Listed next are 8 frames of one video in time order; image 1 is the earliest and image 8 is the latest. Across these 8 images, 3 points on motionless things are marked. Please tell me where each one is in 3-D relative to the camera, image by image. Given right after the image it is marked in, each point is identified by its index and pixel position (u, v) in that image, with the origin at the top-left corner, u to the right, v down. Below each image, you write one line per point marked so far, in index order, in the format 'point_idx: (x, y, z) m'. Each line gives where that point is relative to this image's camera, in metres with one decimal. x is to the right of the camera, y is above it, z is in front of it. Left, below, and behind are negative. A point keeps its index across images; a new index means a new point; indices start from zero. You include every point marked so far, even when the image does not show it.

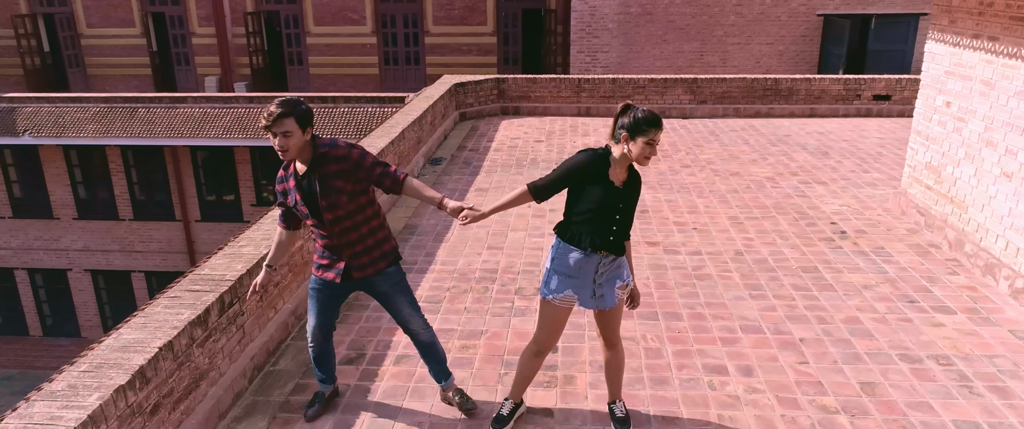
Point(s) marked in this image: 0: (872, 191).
0: (+3.3, +0.2, +6.5) m
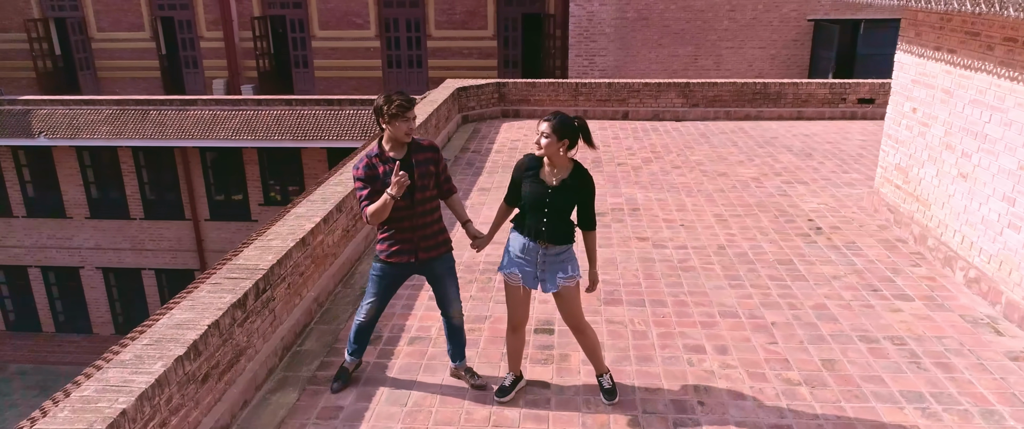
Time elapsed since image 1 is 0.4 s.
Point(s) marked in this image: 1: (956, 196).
0: (+3.3, +0.2, +6.9) m
1: (+3.1, +0.1, +5.1) m
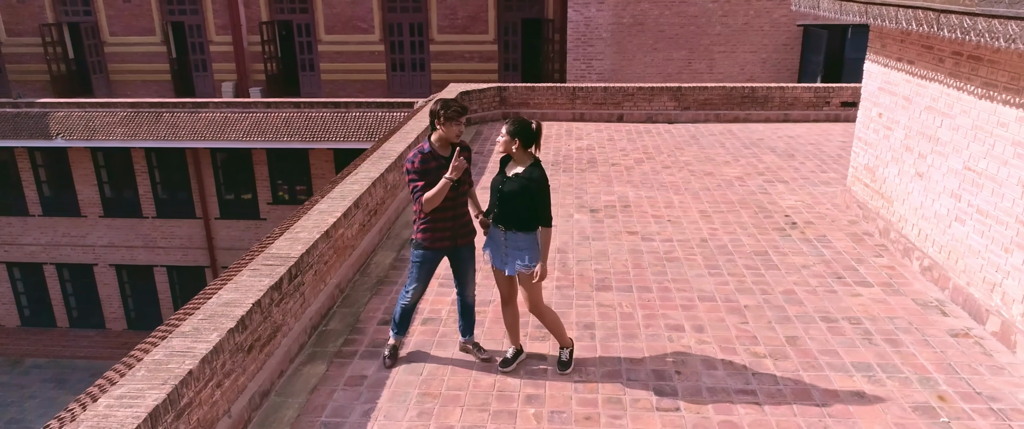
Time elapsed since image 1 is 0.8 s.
0: (+3.3, +0.3, +7.5) m
1: (+3.2, +0.2, +5.6) m
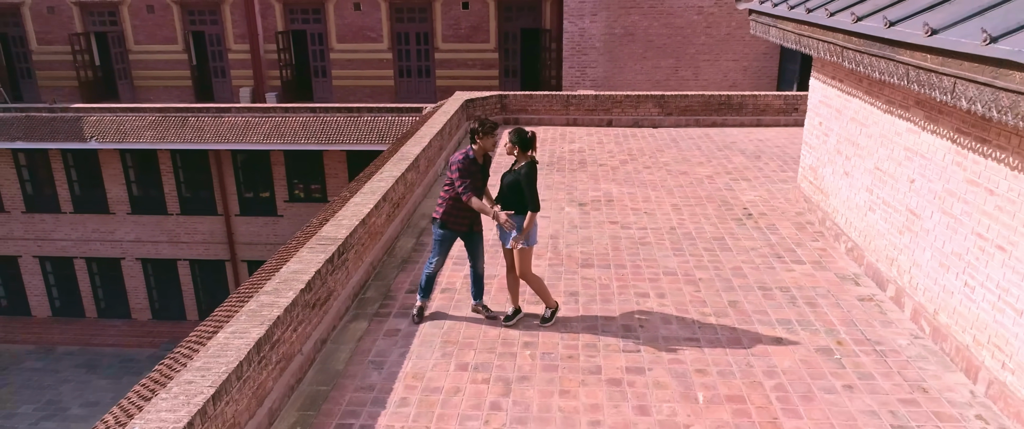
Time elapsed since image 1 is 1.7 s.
0: (+3.3, +0.4, +8.7) m
1: (+3.2, +0.3, +6.8) m
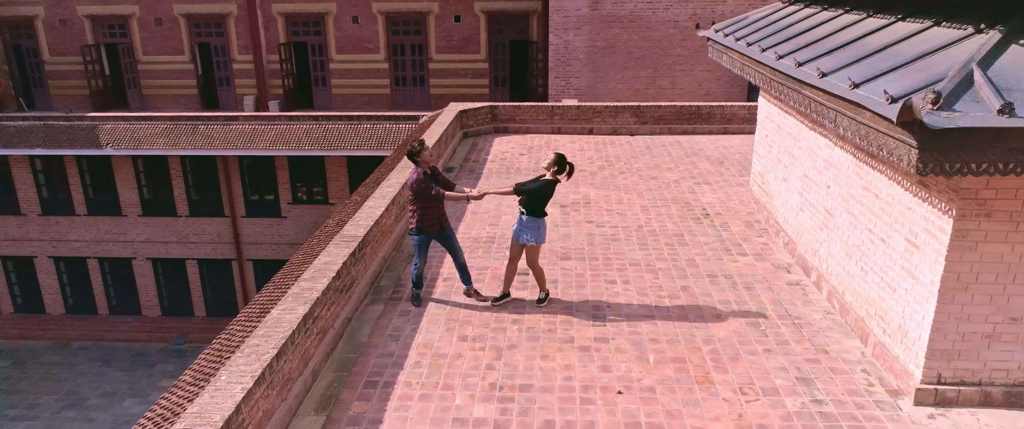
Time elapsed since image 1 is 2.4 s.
0: (+3.2, +0.4, +9.9) m
1: (+3.0, +0.3, +8.1) m
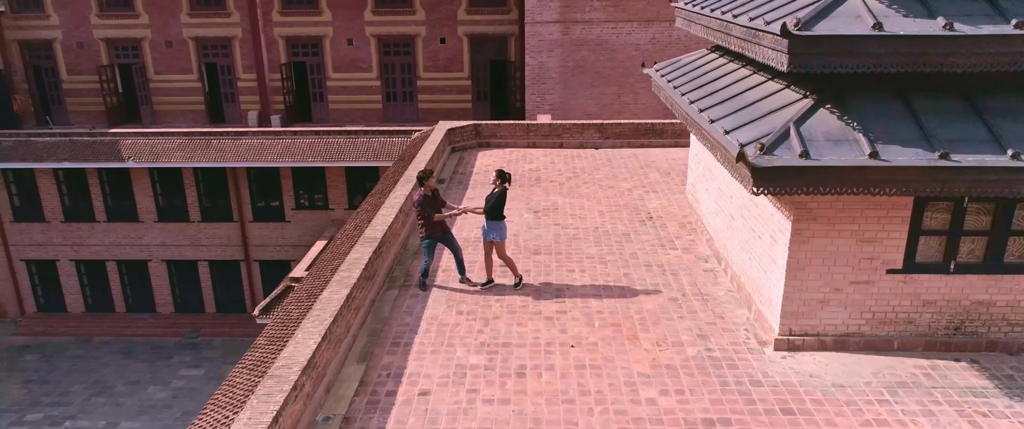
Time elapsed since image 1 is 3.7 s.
0: (+2.9, +0.3, +12.2) m
1: (+2.8, +0.2, +10.3) m
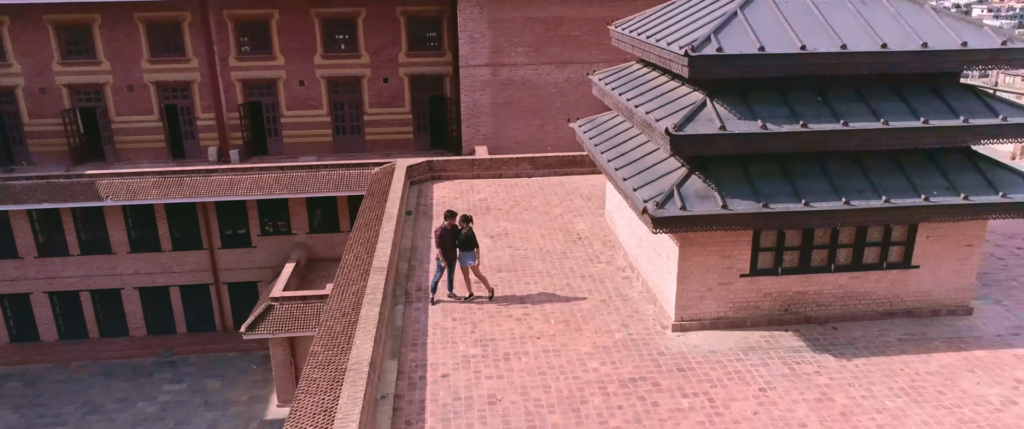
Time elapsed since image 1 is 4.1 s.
0: (+1.9, -0.1, +15.8) m
1: (+2.1, -0.2, +13.9) m
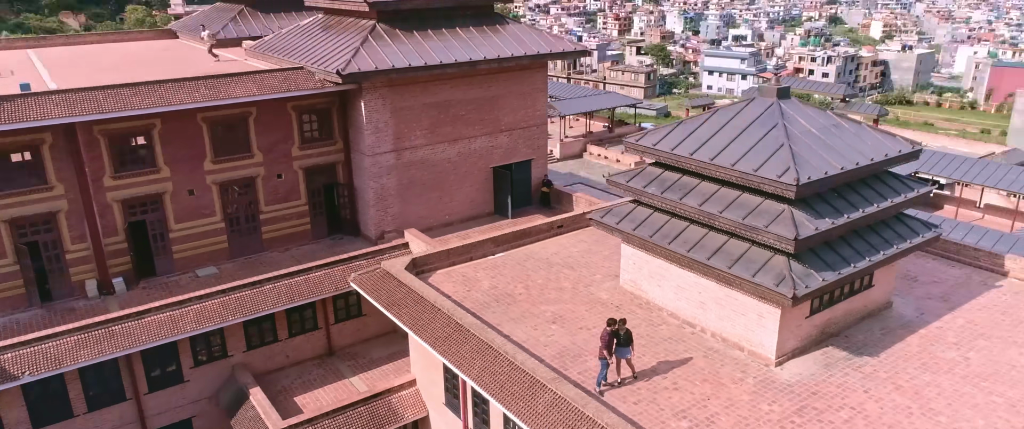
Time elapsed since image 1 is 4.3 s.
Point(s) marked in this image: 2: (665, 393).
0: (+2.6, -1.9, +19.5) m
1: (+3.7, -1.9, +17.9) m
2: (+3.1, -3.7, +14.7) m
